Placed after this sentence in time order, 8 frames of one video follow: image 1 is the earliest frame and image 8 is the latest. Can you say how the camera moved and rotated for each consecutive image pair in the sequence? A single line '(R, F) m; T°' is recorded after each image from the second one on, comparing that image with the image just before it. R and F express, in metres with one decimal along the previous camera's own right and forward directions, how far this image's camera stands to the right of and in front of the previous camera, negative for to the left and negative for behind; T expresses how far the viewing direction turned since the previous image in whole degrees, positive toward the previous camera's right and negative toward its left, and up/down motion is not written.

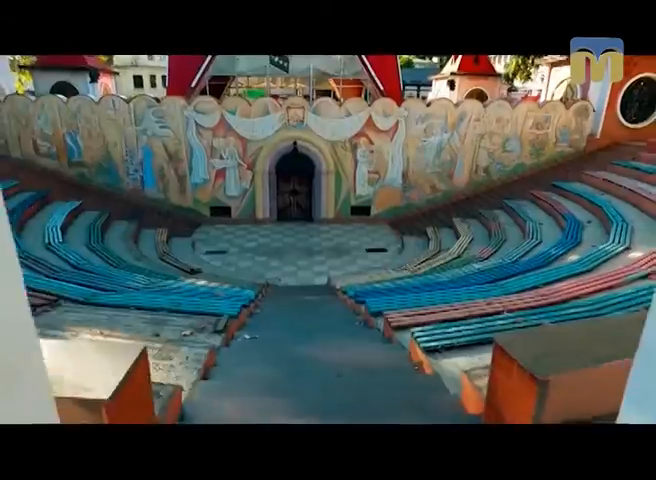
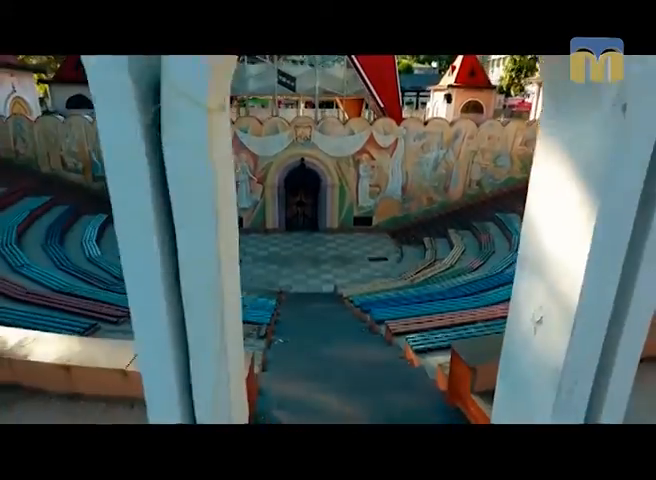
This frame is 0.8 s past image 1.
(+0.2, -0.2) m; -3°
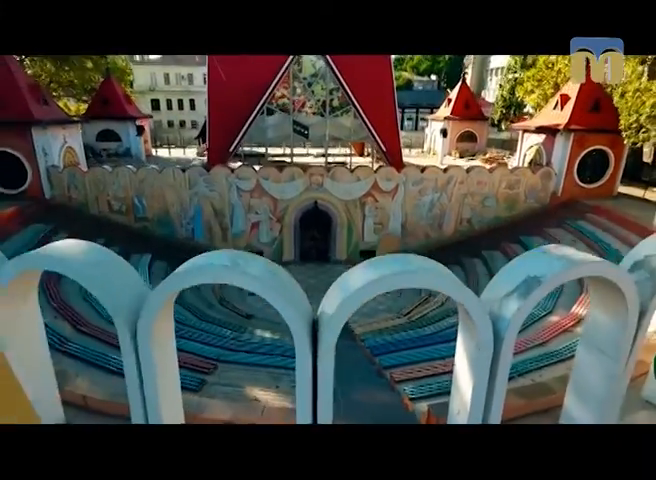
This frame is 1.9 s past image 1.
(-0.1, -0.5) m; 0°
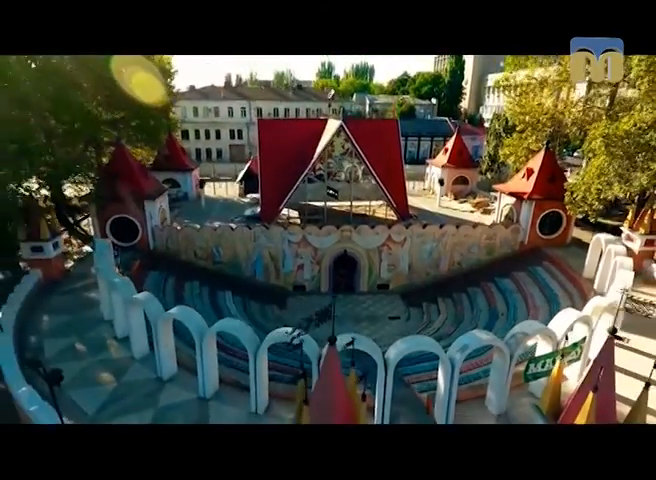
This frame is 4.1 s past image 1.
(-0.3, -1.4) m; 0°
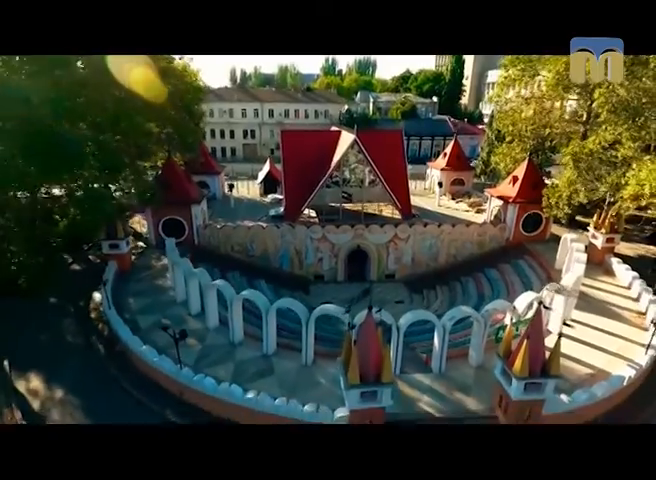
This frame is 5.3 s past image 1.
(-0.2, -1.0) m; 0°
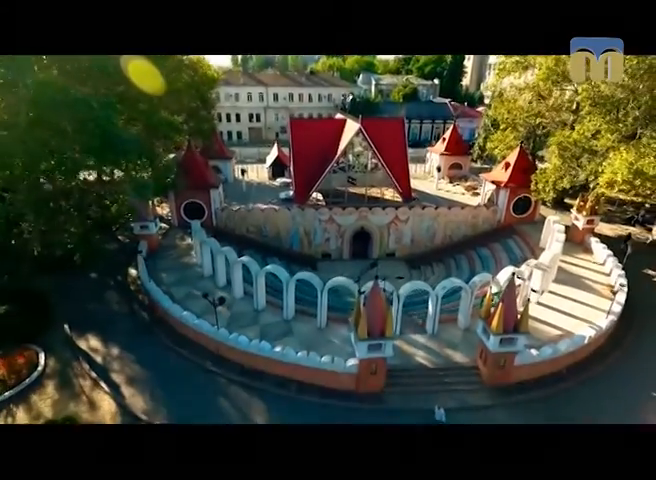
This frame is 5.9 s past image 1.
(-0.1, -0.6) m; 0°
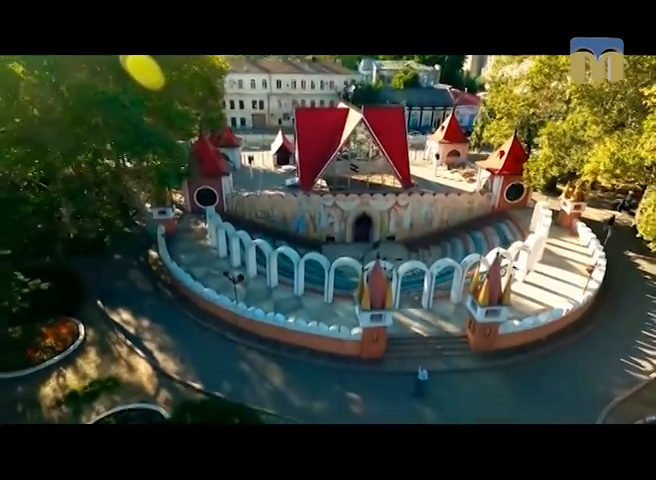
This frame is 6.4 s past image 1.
(0.0, -0.4) m; 0°
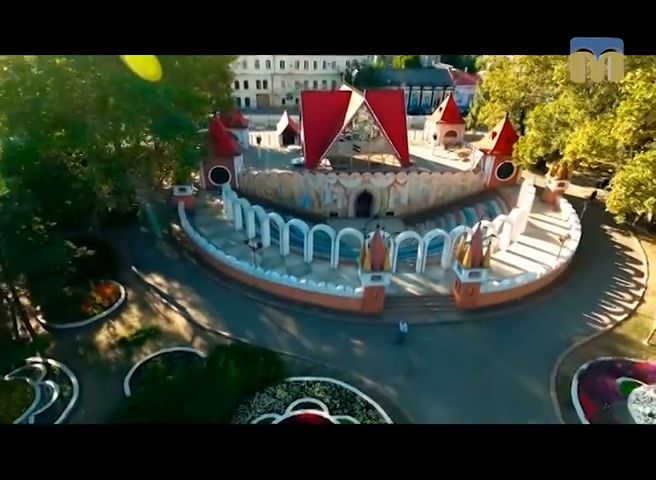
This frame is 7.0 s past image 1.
(-0.1, -0.6) m; 0°
